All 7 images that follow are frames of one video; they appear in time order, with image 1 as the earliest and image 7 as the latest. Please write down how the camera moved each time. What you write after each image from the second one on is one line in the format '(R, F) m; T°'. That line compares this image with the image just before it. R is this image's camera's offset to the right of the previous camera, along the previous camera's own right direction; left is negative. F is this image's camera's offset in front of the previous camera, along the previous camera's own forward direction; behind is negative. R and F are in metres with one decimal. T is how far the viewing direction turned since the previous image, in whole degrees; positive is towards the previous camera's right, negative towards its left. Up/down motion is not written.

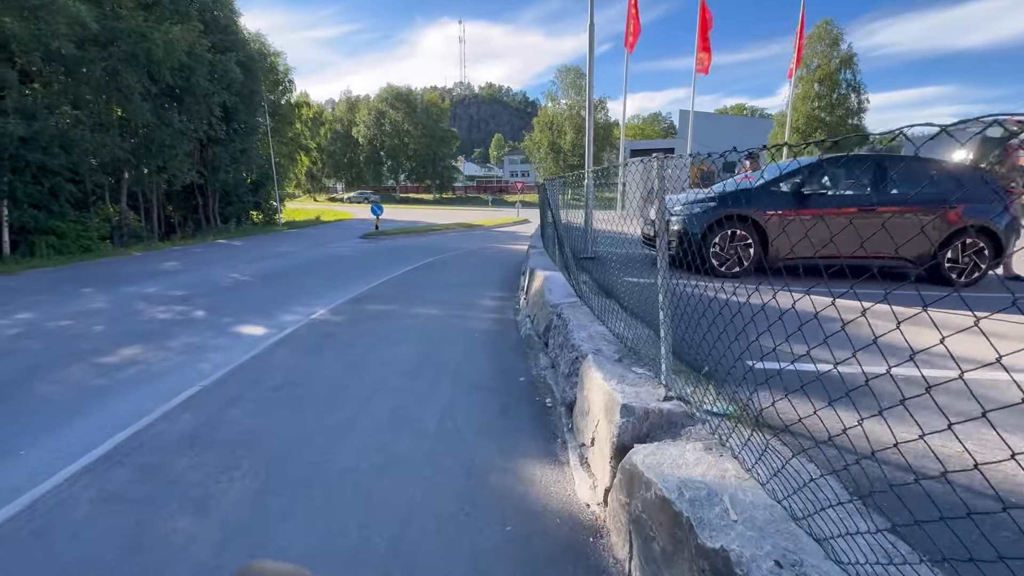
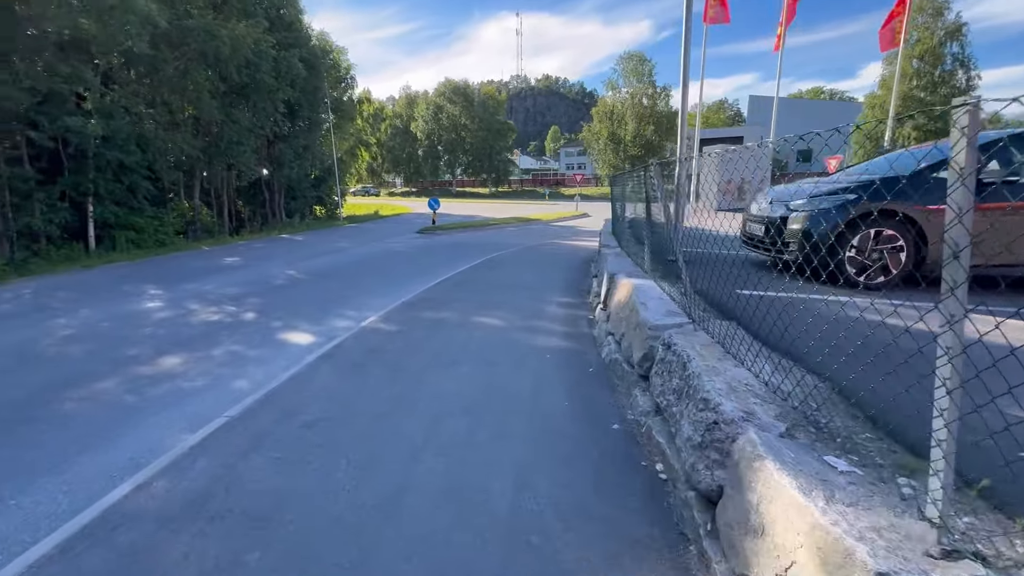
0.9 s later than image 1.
(-0.3, +1.1) m; -7°
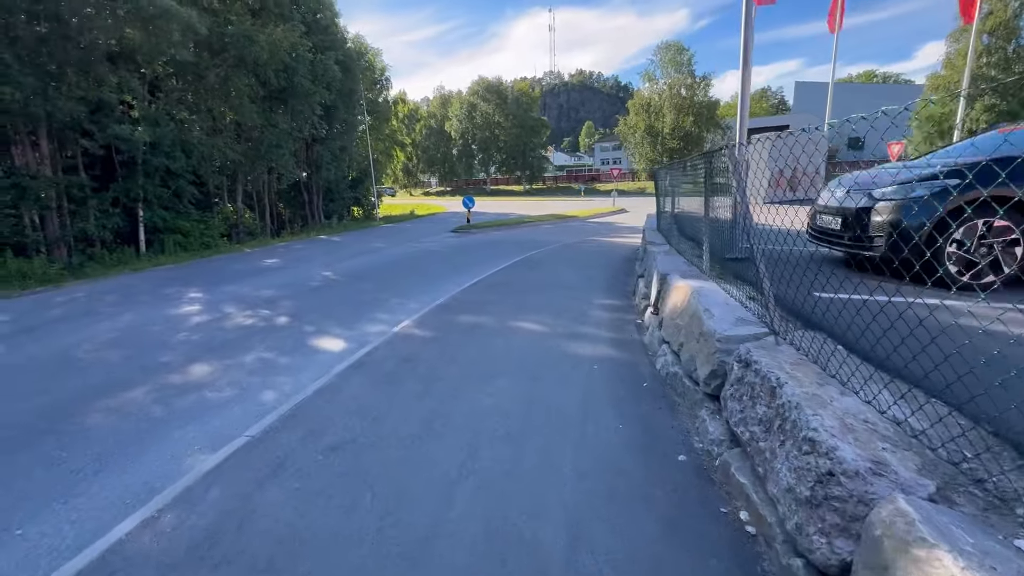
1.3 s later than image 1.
(-0.1, +0.5) m; -4°
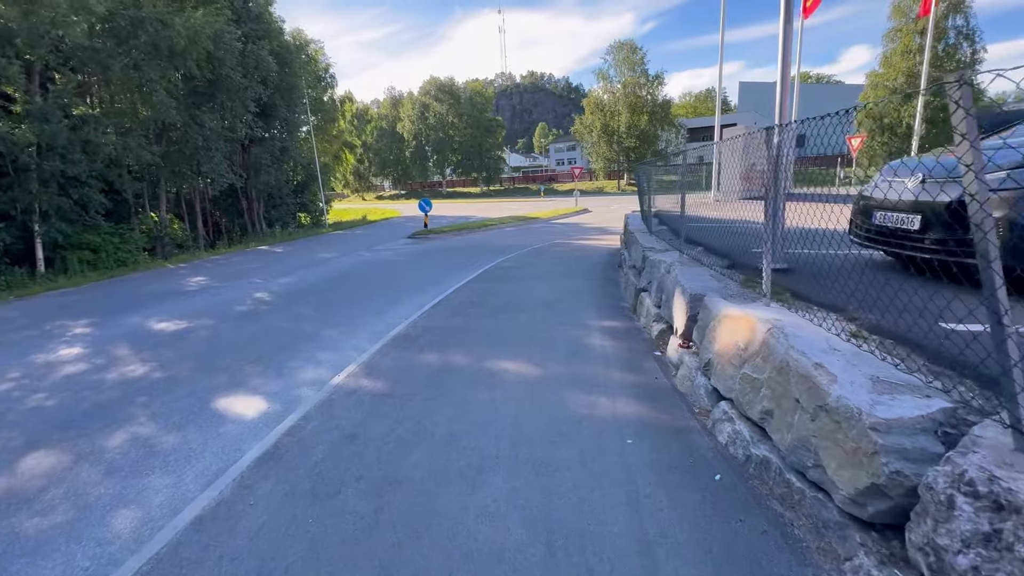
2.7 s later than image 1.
(-0.2, +1.6) m; +5°
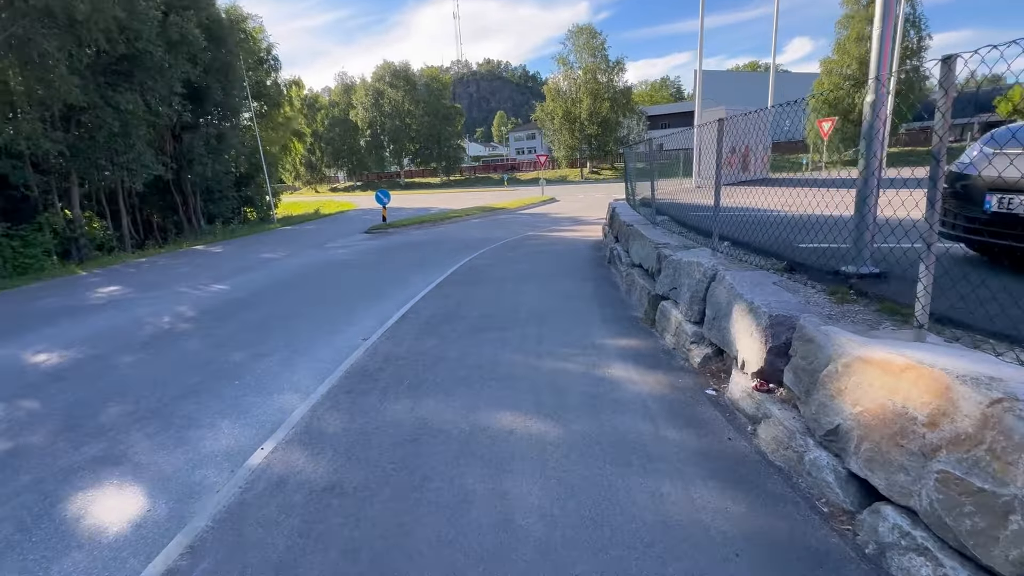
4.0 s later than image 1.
(-0.3, +1.5) m; +5°
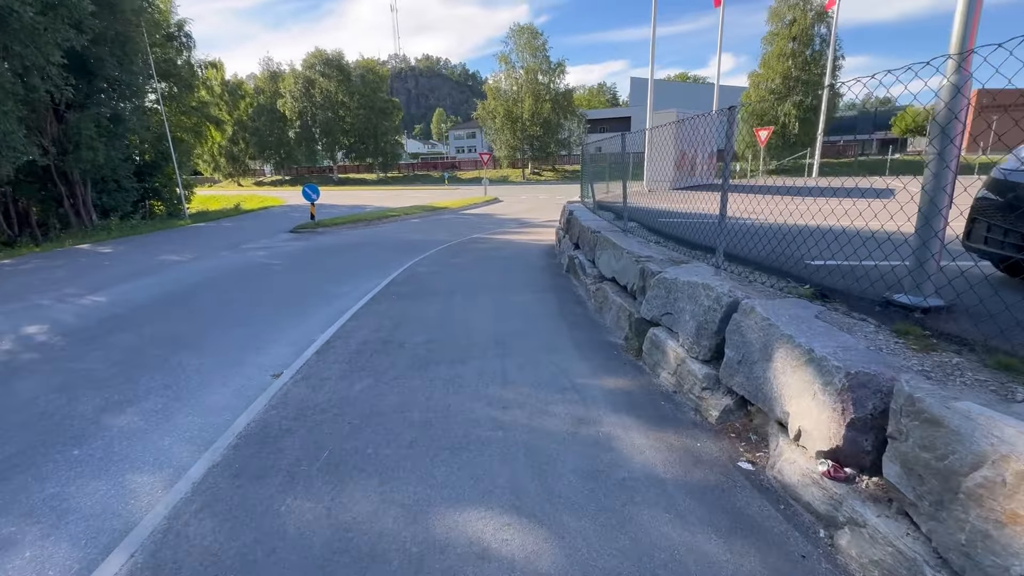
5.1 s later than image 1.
(-0.2, +1.2) m; +7°
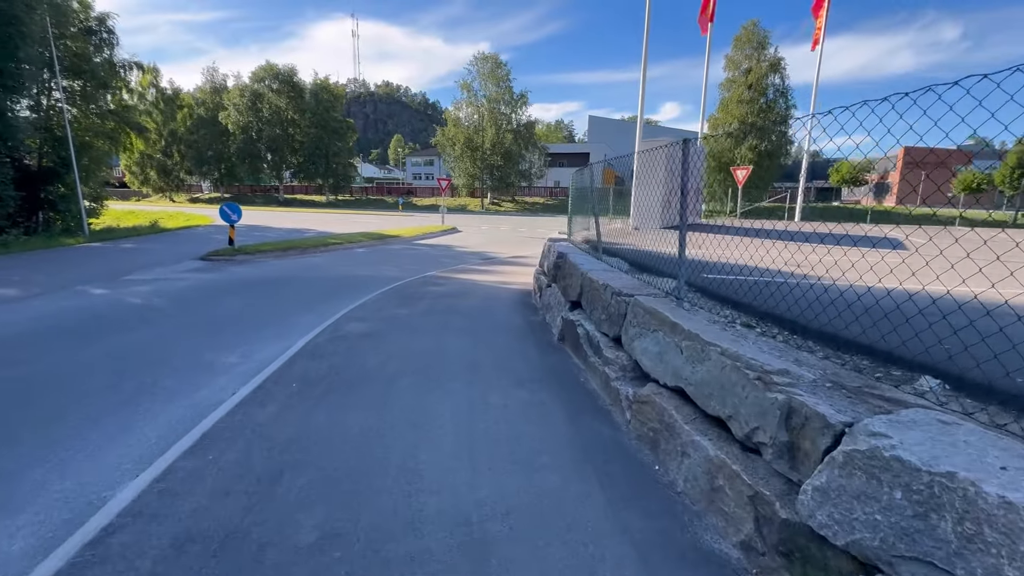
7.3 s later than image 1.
(-0.2, +2.7) m; +6°
